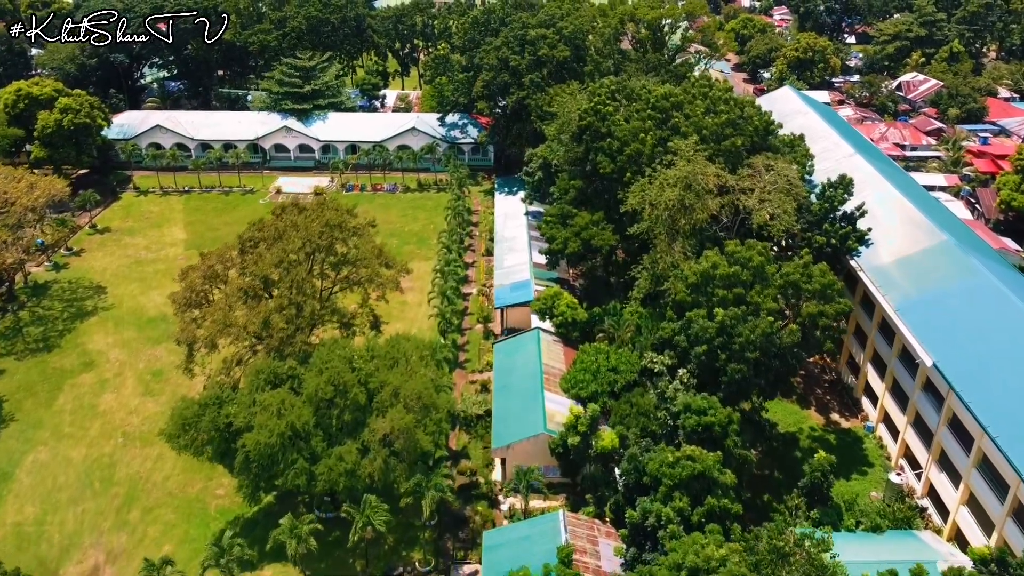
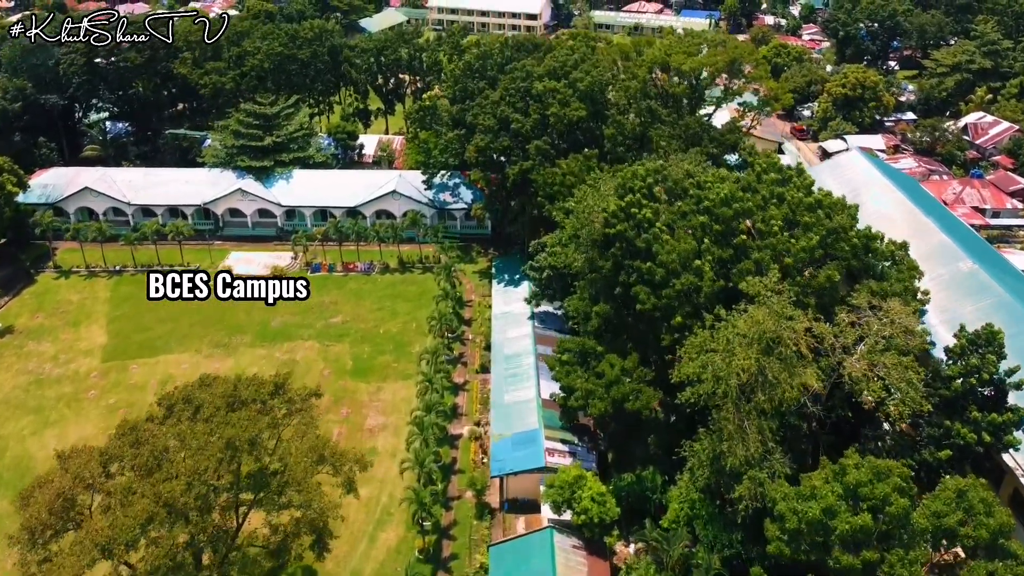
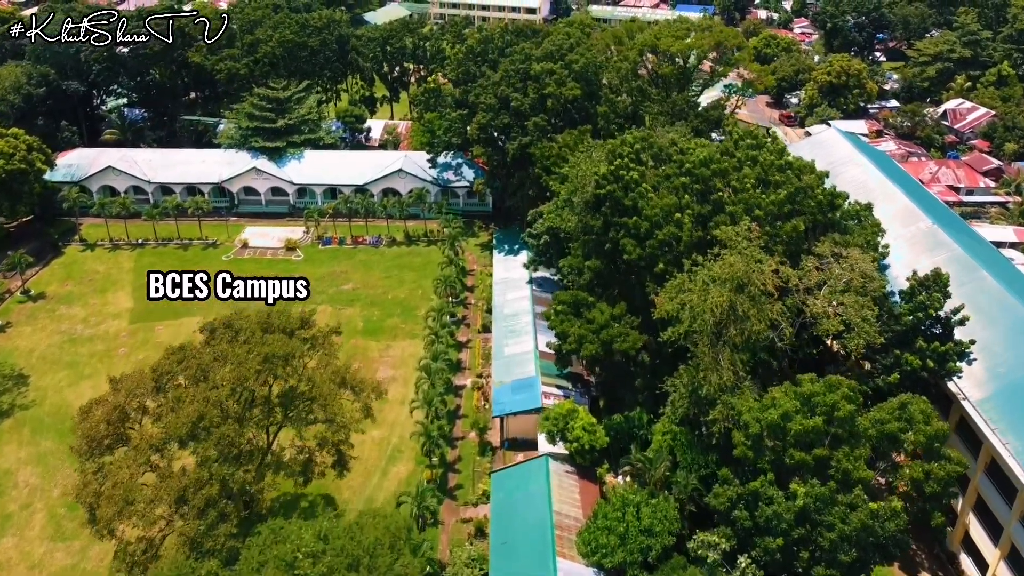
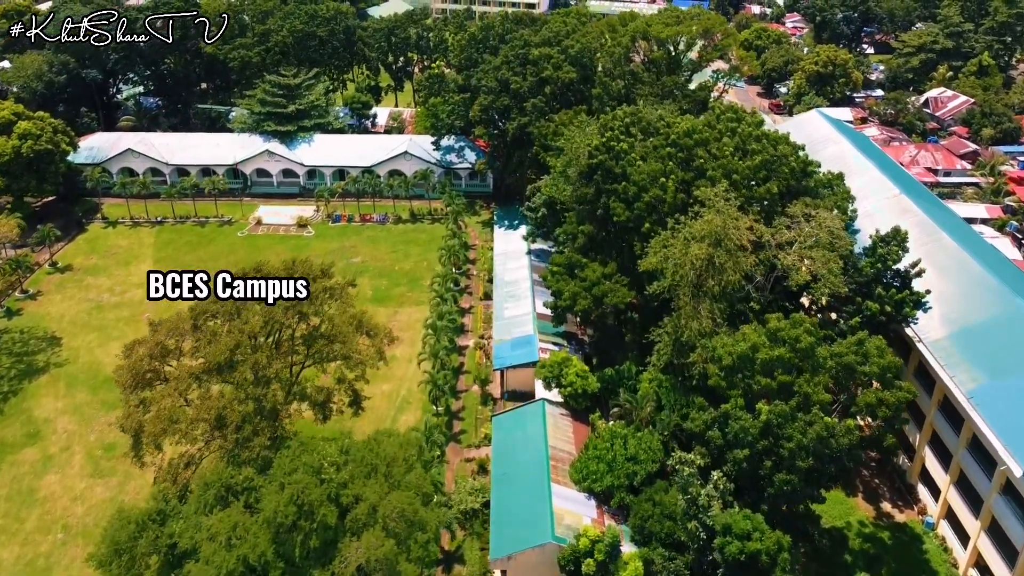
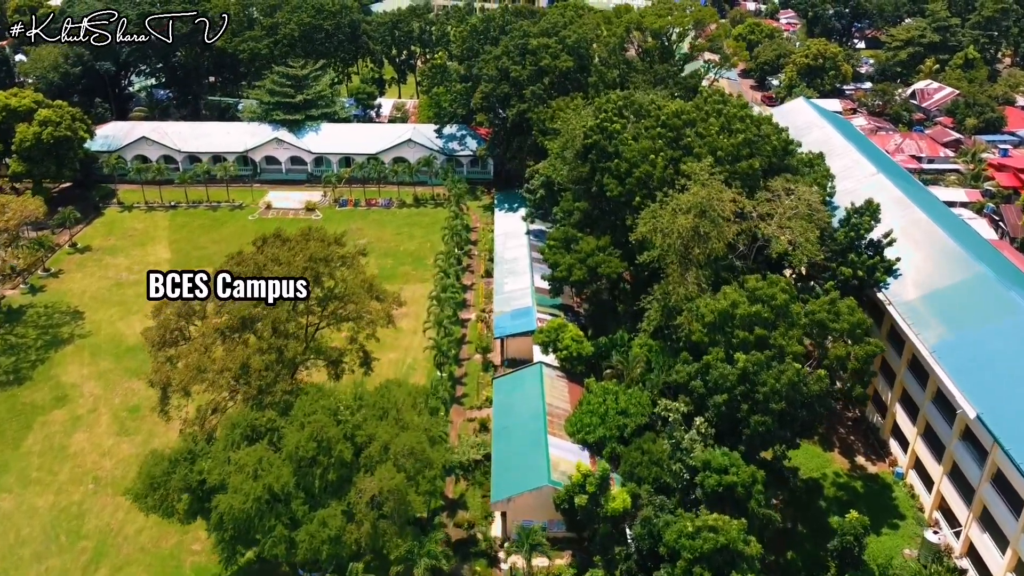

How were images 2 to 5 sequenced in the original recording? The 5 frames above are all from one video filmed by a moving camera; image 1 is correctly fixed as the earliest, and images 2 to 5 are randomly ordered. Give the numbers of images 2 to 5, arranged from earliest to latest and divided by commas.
5, 4, 3, 2
